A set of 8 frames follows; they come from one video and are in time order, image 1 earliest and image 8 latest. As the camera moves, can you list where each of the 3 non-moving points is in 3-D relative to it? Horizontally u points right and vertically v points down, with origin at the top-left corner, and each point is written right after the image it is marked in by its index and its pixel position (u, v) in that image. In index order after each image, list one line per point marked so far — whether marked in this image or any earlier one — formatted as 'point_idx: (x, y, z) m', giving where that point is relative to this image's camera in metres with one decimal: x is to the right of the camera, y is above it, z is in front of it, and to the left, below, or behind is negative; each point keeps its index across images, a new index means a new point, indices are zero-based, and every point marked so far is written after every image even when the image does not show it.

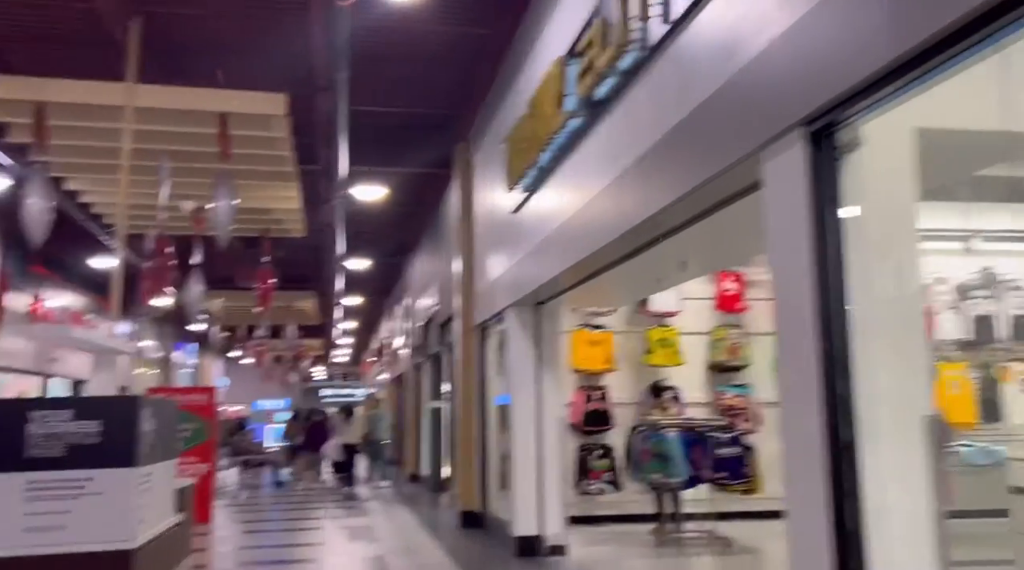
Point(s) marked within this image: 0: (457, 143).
0: (-0.5, +1.3, +8.4) m
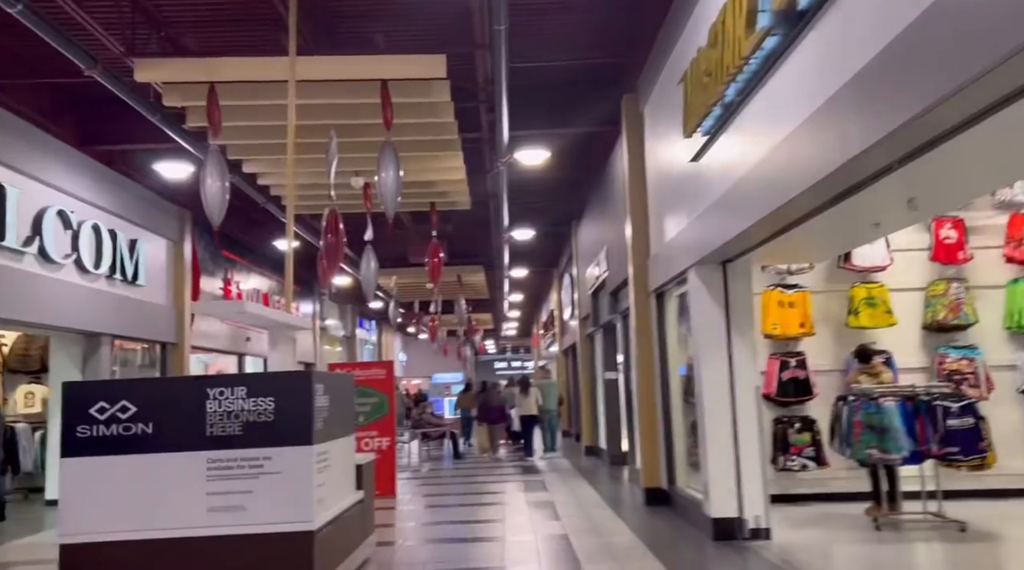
0: (+1.0, +1.6, +7.9) m
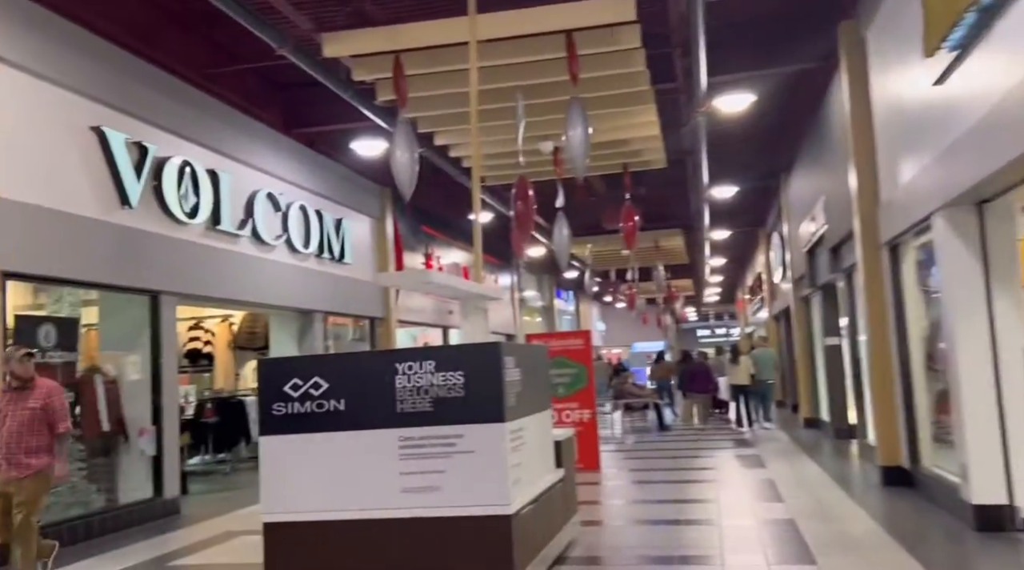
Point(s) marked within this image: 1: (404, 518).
0: (+2.5, +2.0, +7.1) m
1: (-0.5, -1.0, +3.9) m
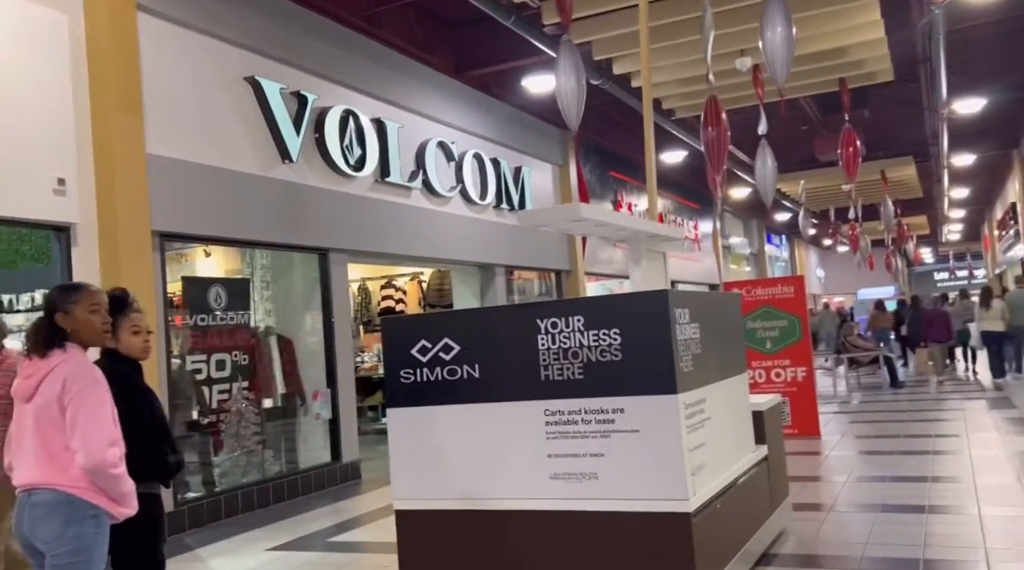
0: (+3.6, +2.5, +5.4) m
1: (+0.1, -0.8, +3.1) m
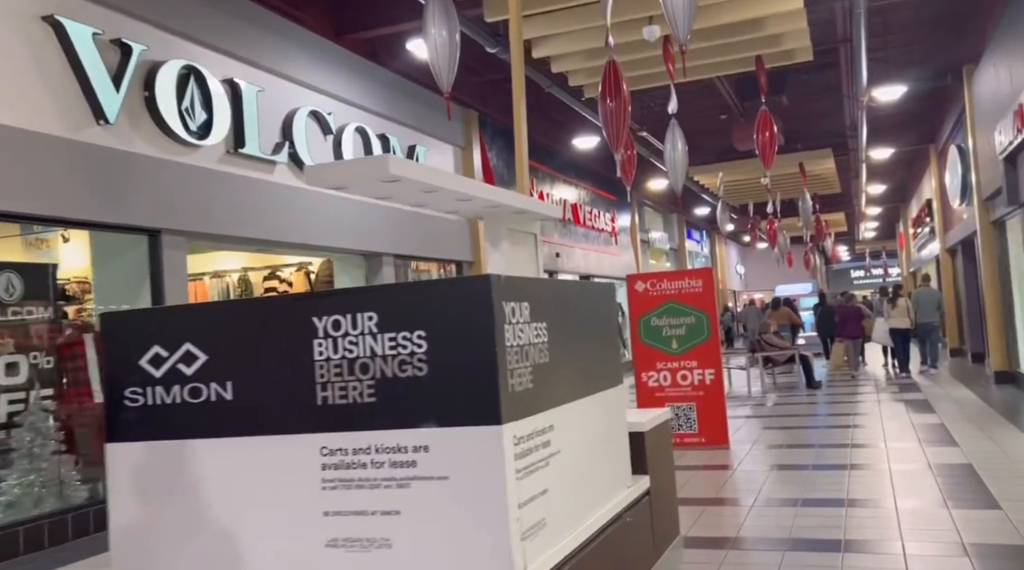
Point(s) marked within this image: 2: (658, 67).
0: (+2.9, +2.5, +4.7) m
1: (-0.4, -0.7, +2.2) m
2: (+1.4, +2.1, +8.9) m
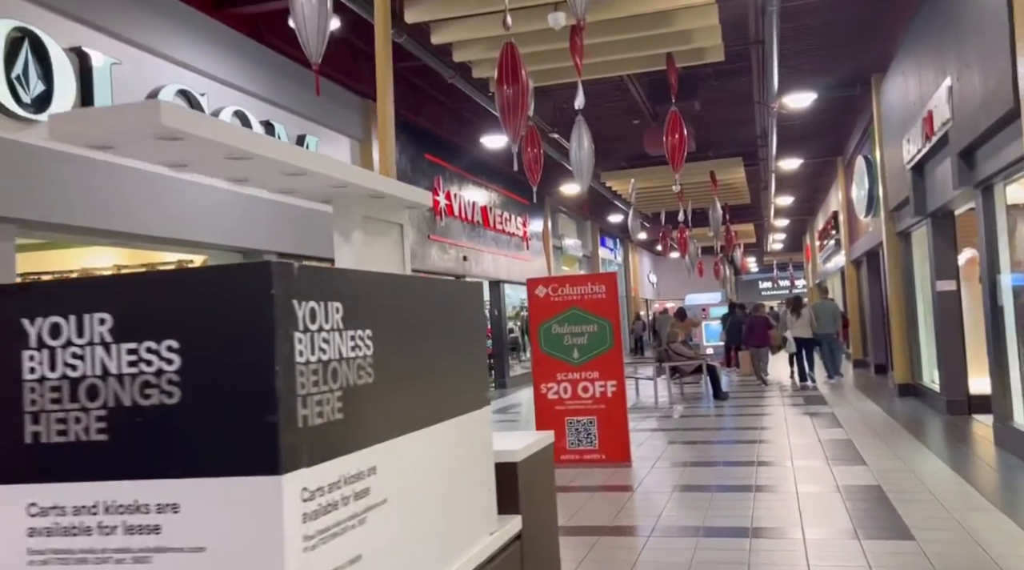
0: (+2.4, +2.4, +4.4) m
1: (-0.8, -0.7, +1.5) m
2: (+0.5, +2.1, +8.5) m
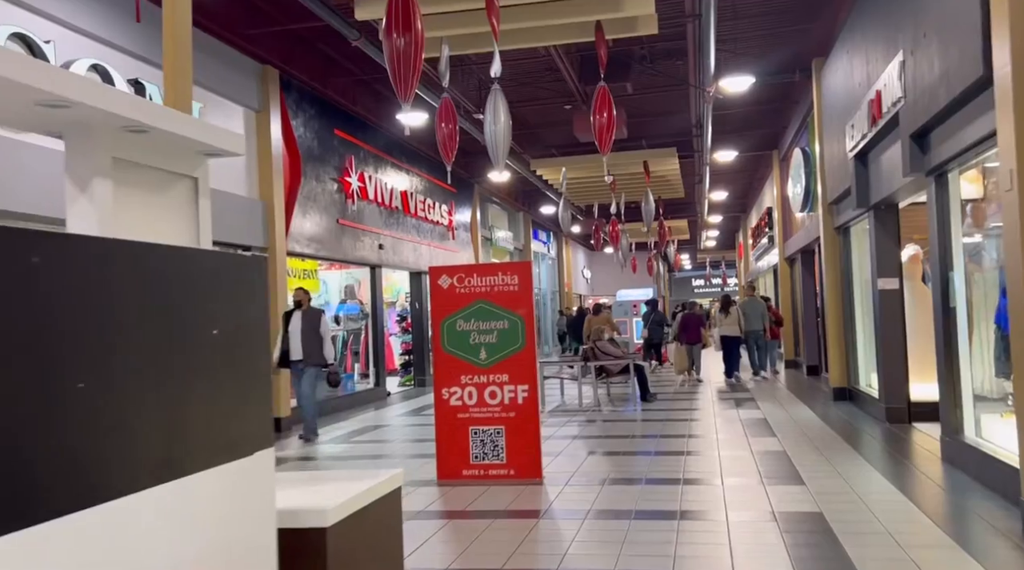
0: (+1.9, +2.4, +3.6) m
1: (-1.1, -0.7, +0.6) m
2: (-0.3, +2.2, +7.5) m
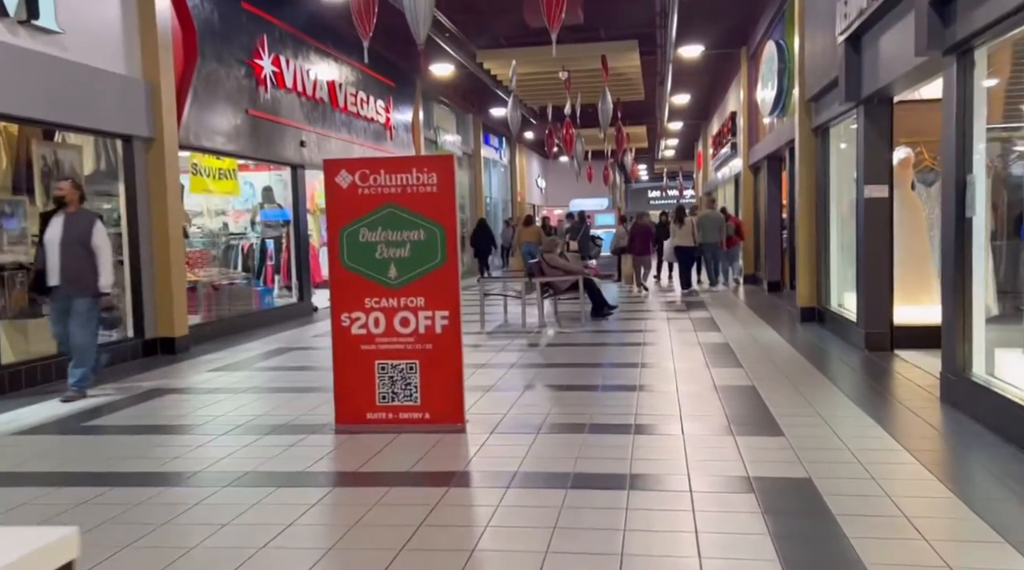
0: (+1.6, +2.7, +2.2) m
1: (-1.3, -0.7, -0.7) m
2: (-0.7, +2.8, +6.0) m
